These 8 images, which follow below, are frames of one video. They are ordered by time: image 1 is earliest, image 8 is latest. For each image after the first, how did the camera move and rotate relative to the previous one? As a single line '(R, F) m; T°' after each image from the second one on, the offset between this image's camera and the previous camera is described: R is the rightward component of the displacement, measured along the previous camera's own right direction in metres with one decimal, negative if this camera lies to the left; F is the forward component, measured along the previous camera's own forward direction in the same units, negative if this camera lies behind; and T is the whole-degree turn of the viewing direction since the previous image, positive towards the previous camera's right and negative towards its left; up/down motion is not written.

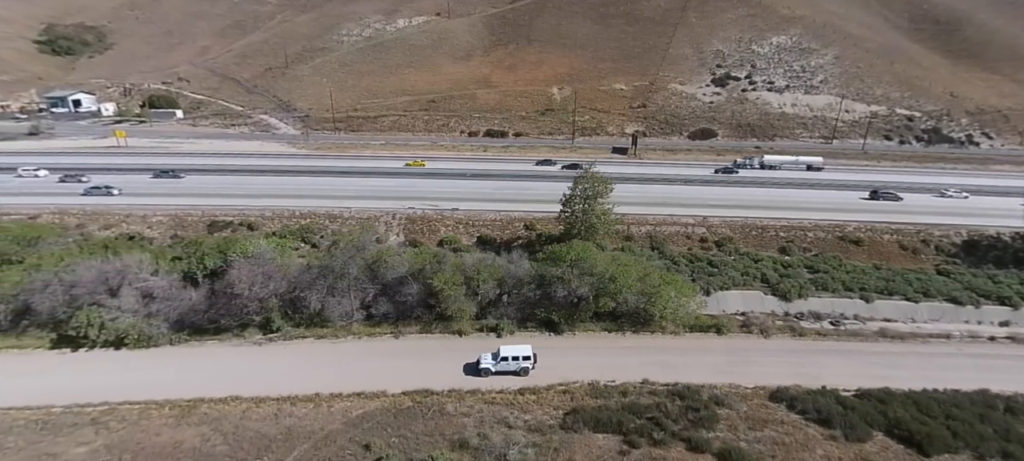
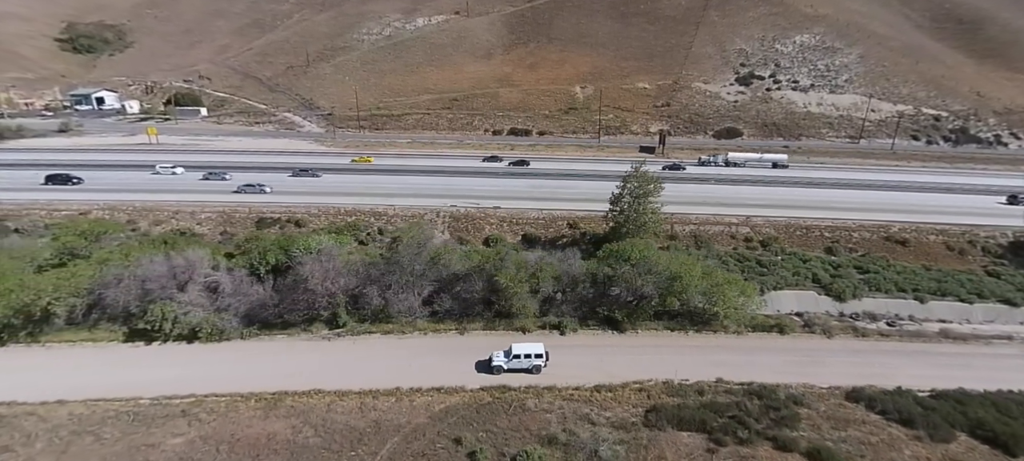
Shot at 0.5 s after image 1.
(-2.8, 0.0) m; -1°
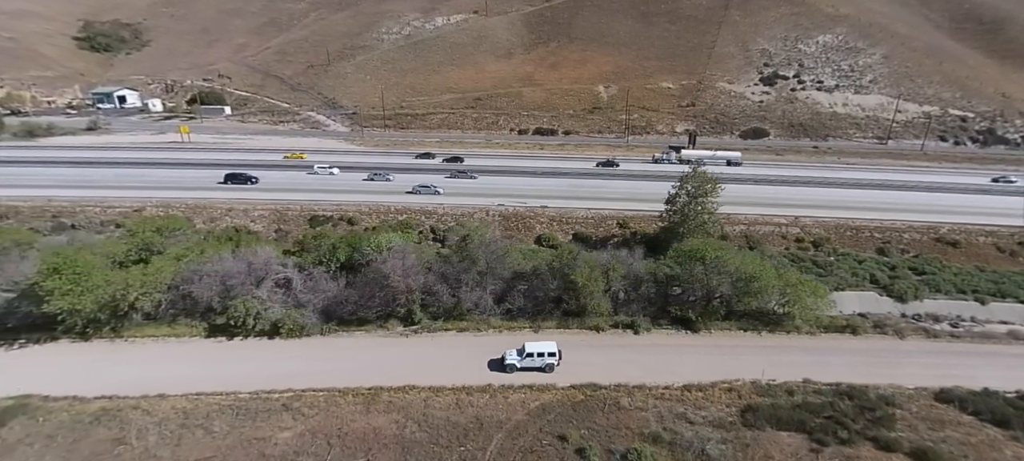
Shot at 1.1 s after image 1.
(-3.4, 0.0) m; 0°
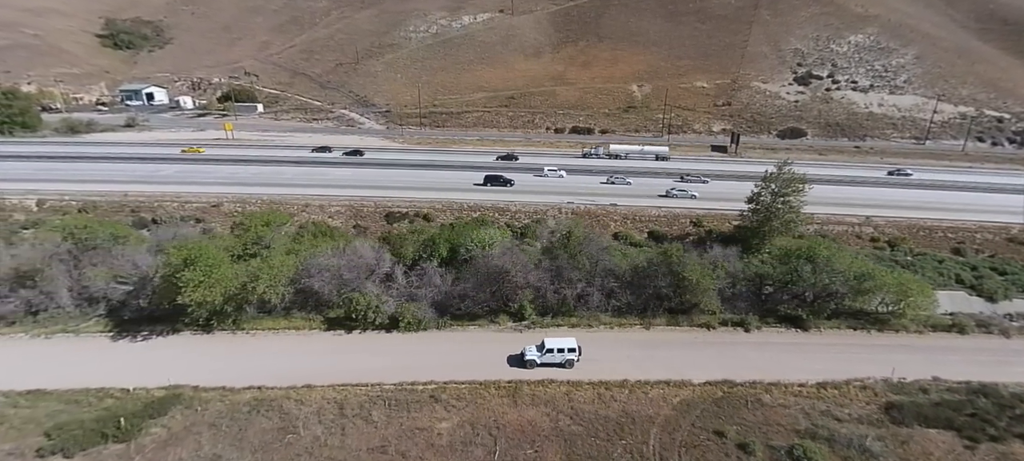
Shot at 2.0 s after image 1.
(-5.2, -0.1) m; 0°
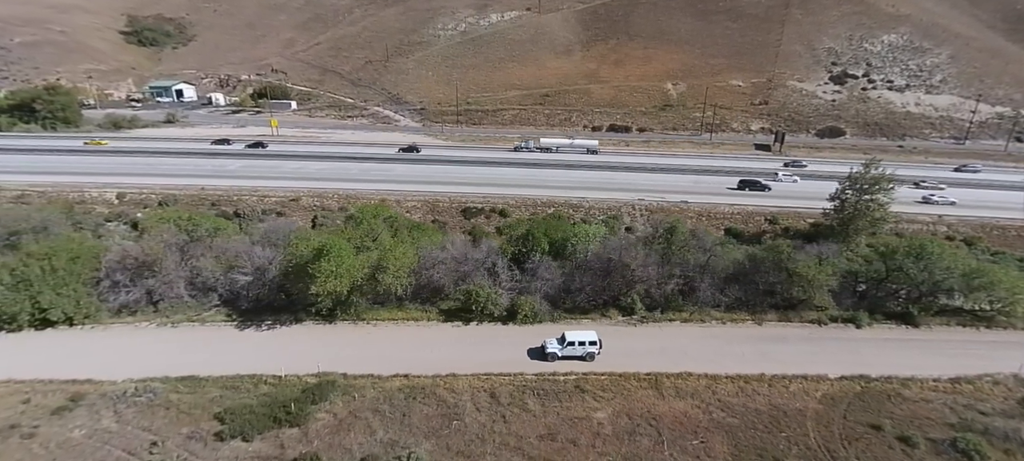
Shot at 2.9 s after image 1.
(-5.2, -0.2) m; -1°
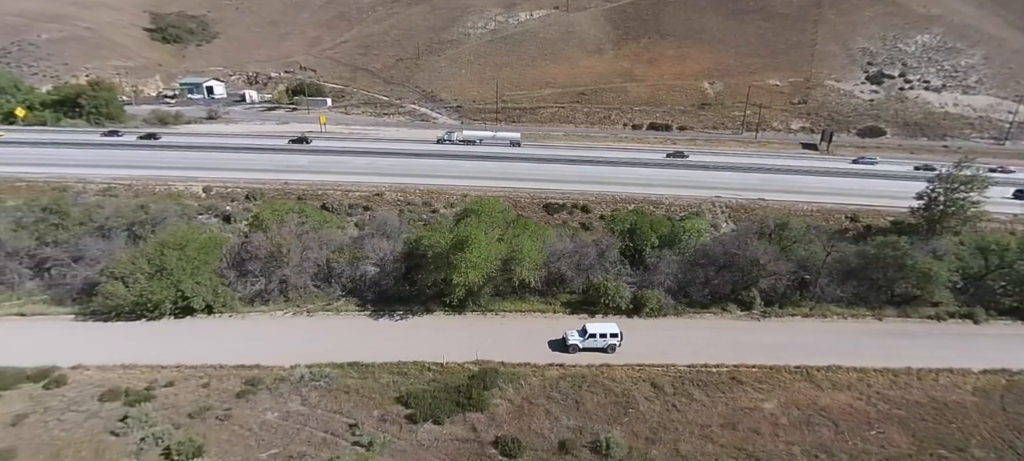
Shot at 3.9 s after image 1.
(-5.7, -0.3) m; 0°
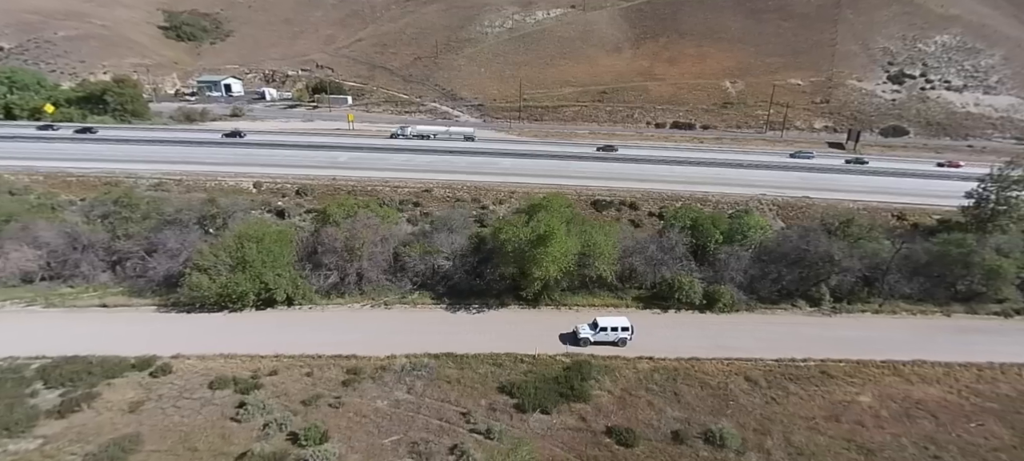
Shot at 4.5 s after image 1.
(-3.4, -0.2) m; 0°
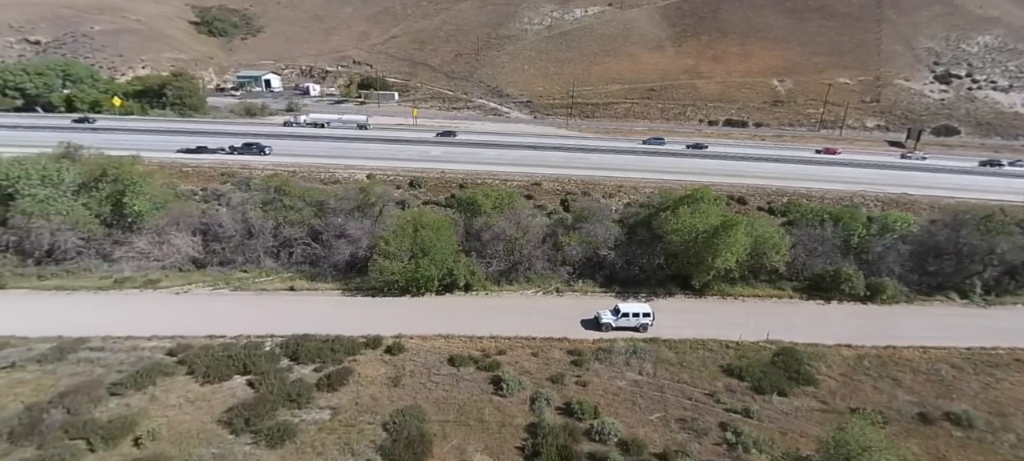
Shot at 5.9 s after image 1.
(-7.9, -0.8) m; 0°
